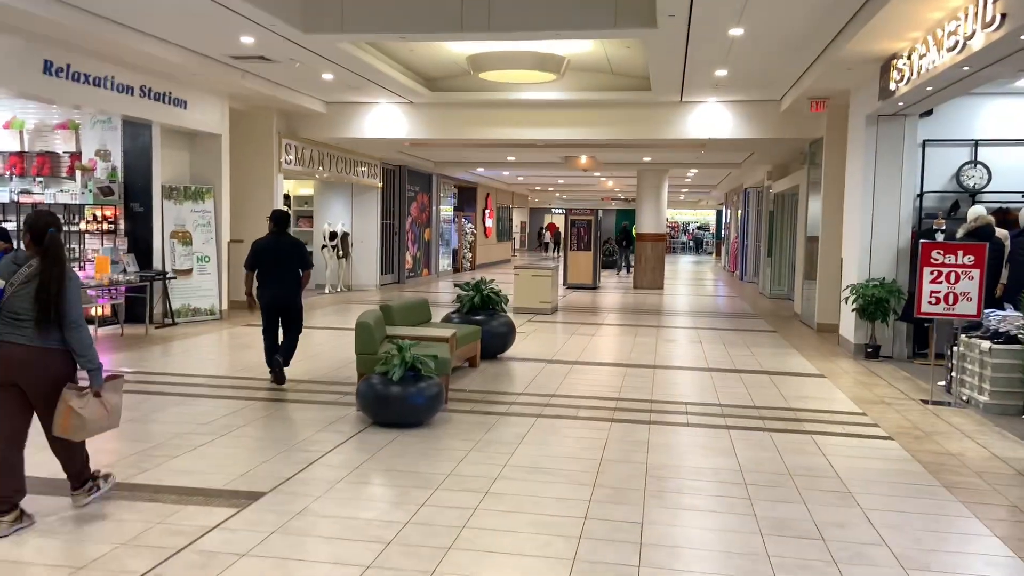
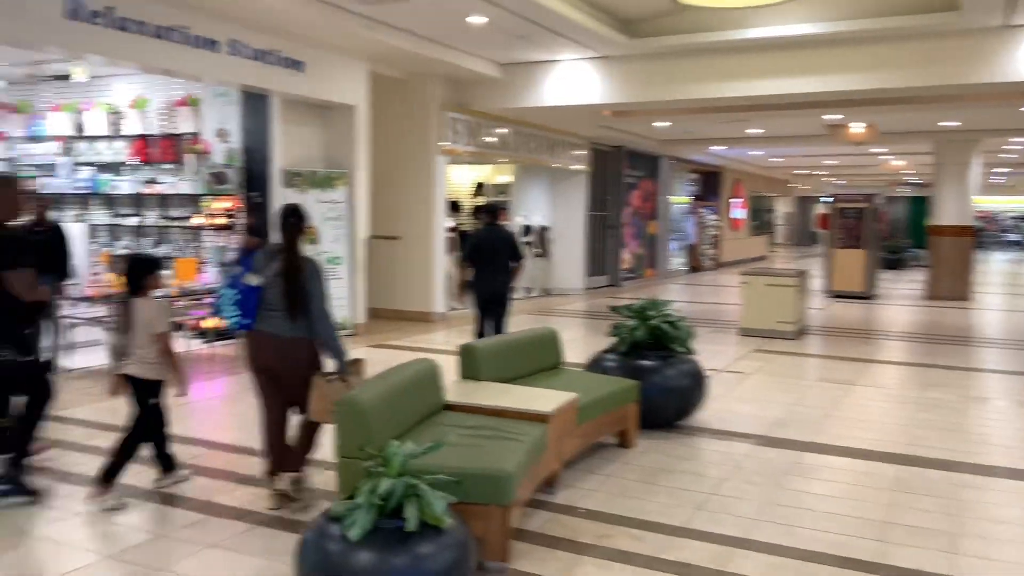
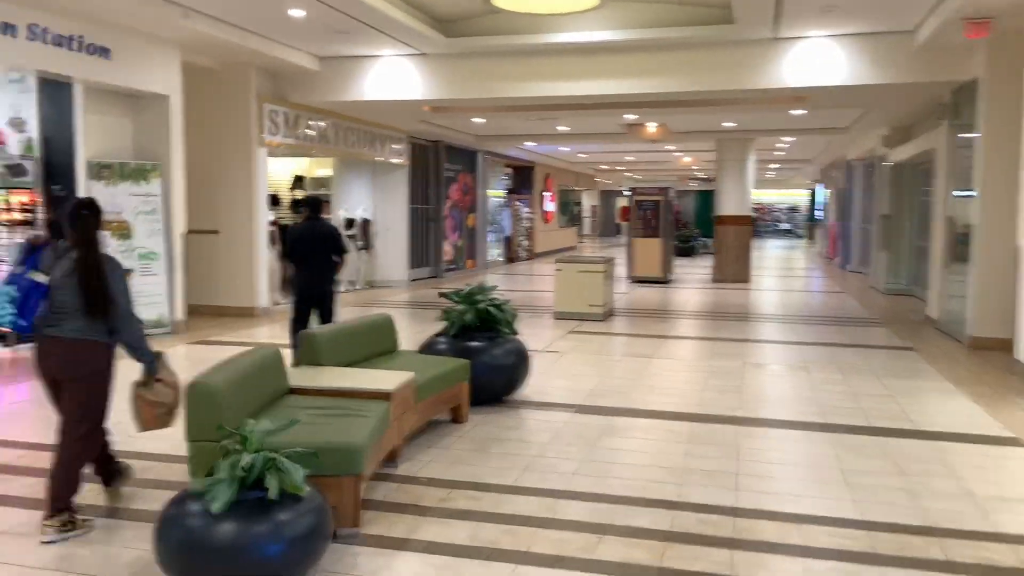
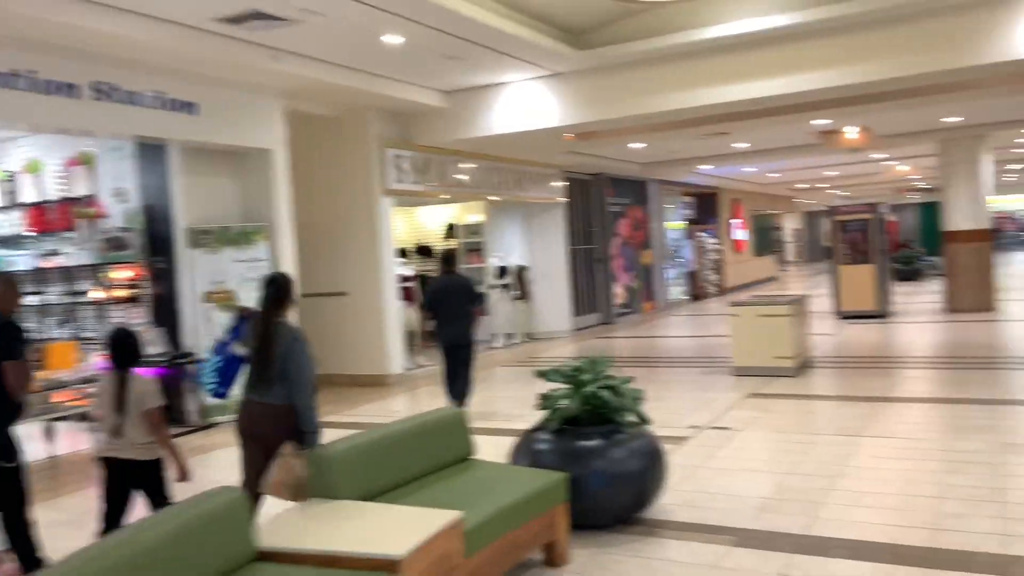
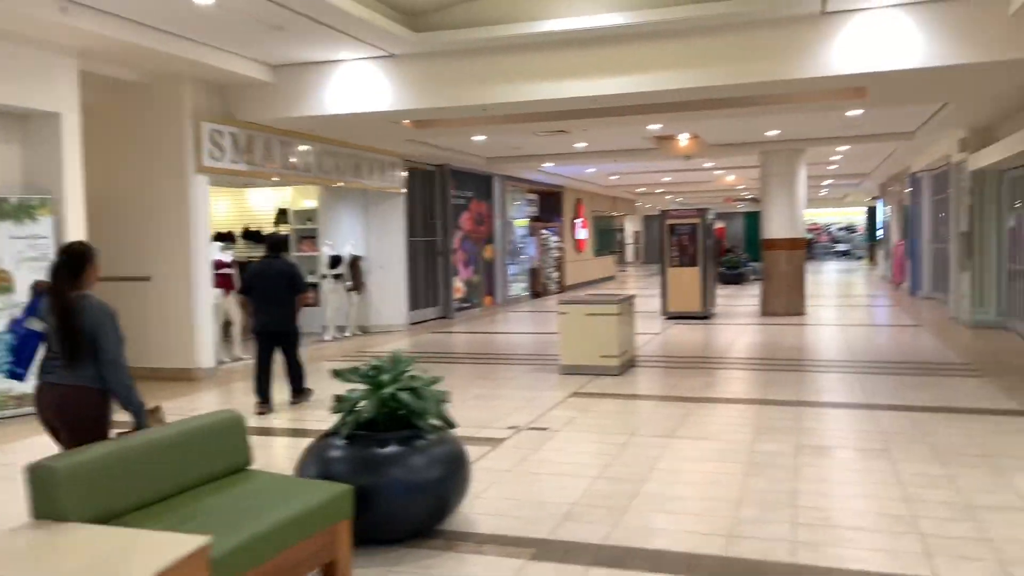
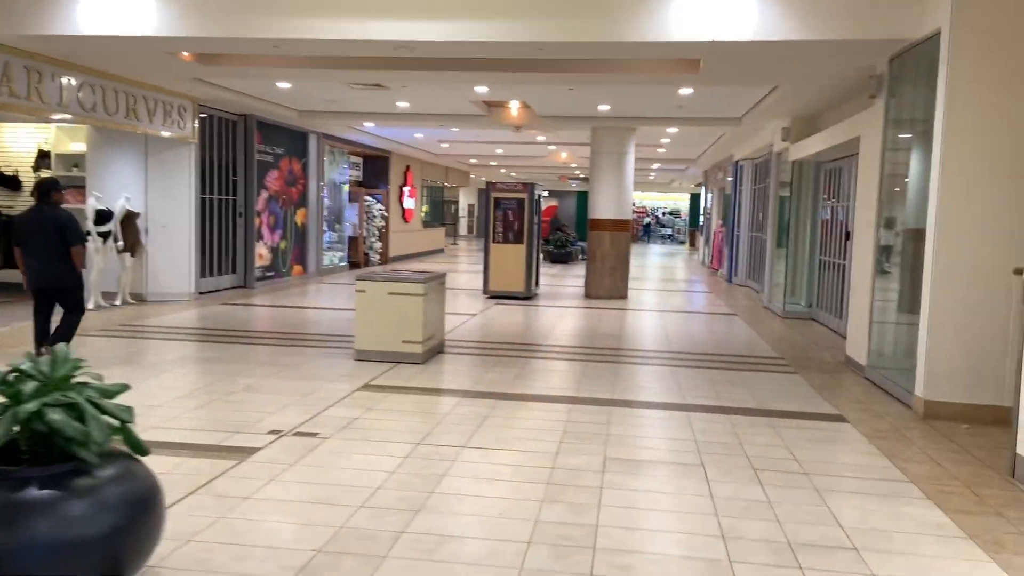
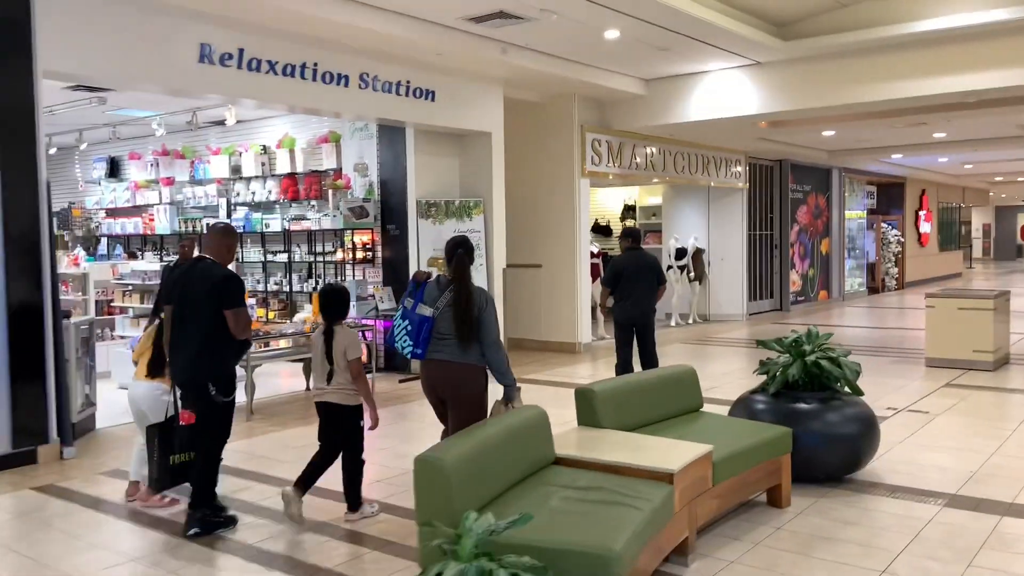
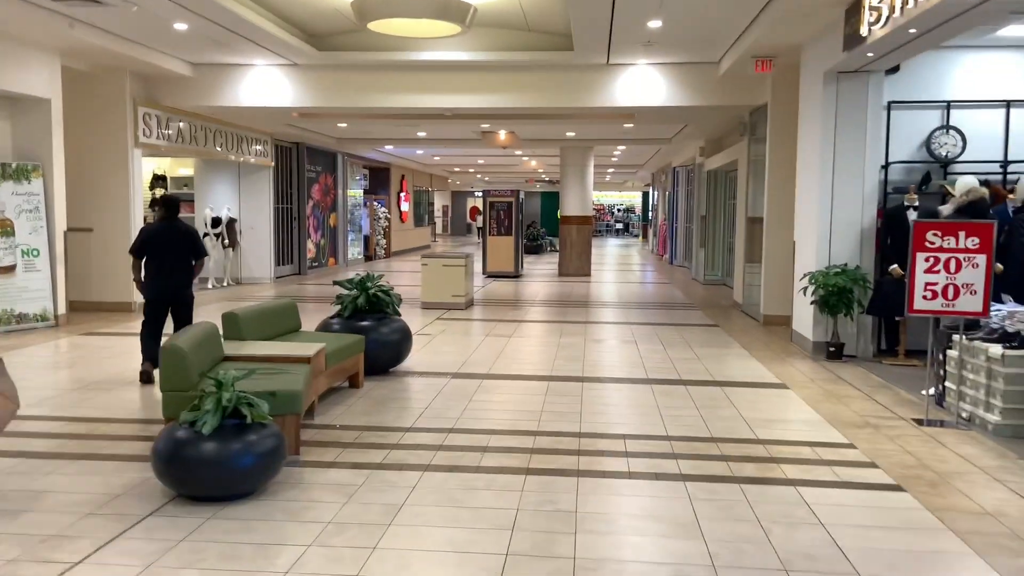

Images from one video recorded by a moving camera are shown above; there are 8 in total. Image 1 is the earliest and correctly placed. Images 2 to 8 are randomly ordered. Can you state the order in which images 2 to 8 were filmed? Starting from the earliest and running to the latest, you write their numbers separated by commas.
8, 3, 2, 7, 4, 5, 6
